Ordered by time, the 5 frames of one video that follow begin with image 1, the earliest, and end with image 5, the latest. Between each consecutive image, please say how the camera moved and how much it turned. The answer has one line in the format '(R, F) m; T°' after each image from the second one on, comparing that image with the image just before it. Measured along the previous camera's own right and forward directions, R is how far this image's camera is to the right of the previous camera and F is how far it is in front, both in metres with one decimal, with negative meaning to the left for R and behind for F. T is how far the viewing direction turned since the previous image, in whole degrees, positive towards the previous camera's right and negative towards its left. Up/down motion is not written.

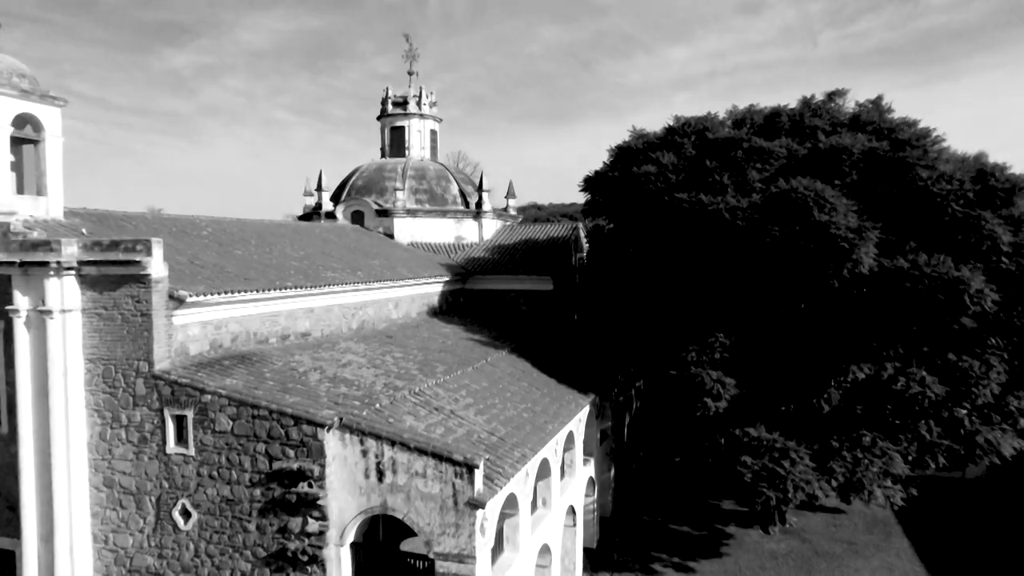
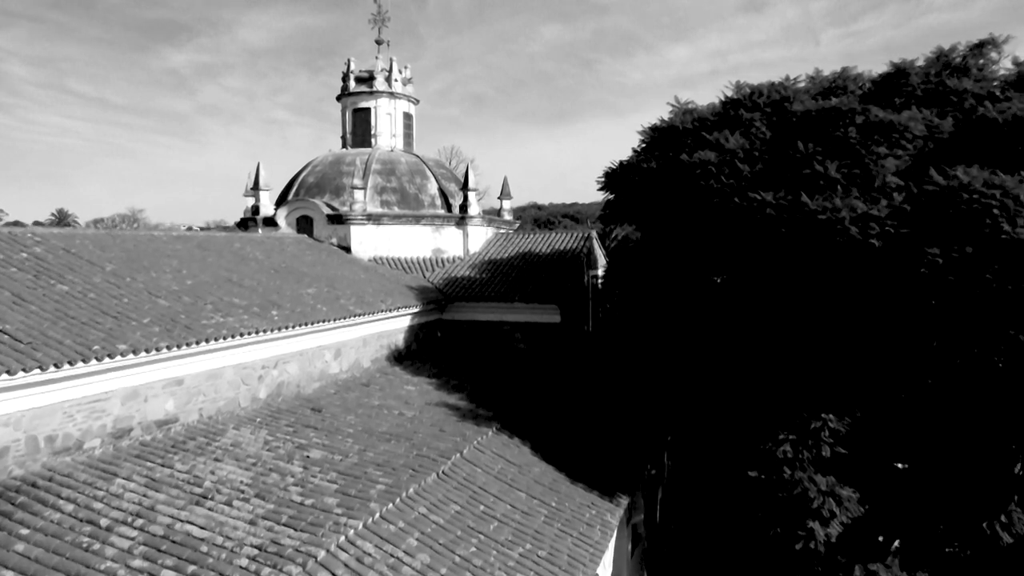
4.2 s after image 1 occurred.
(+0.2, +5.4) m; 0°
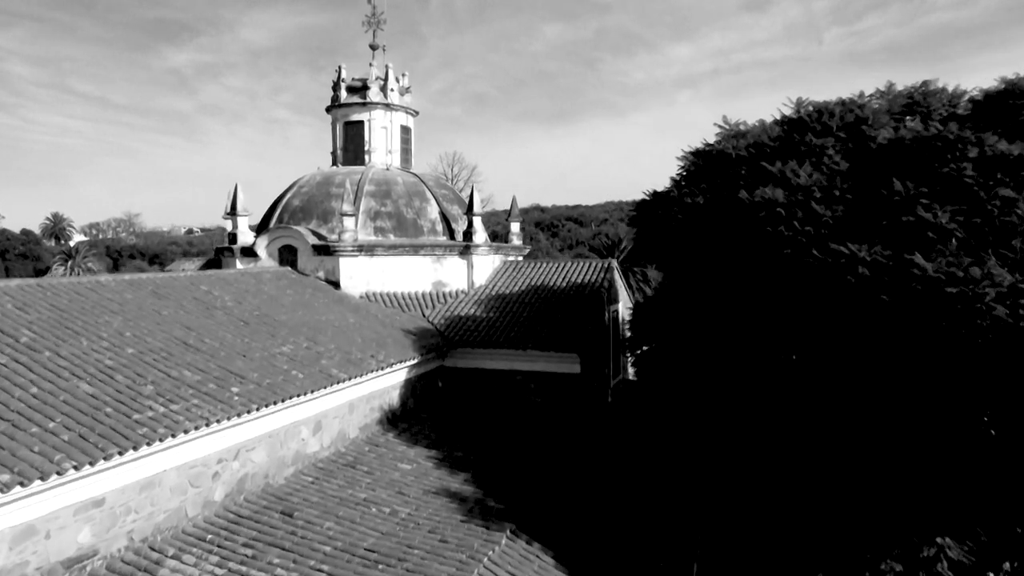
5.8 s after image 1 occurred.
(-0.2, +2.1) m; 0°
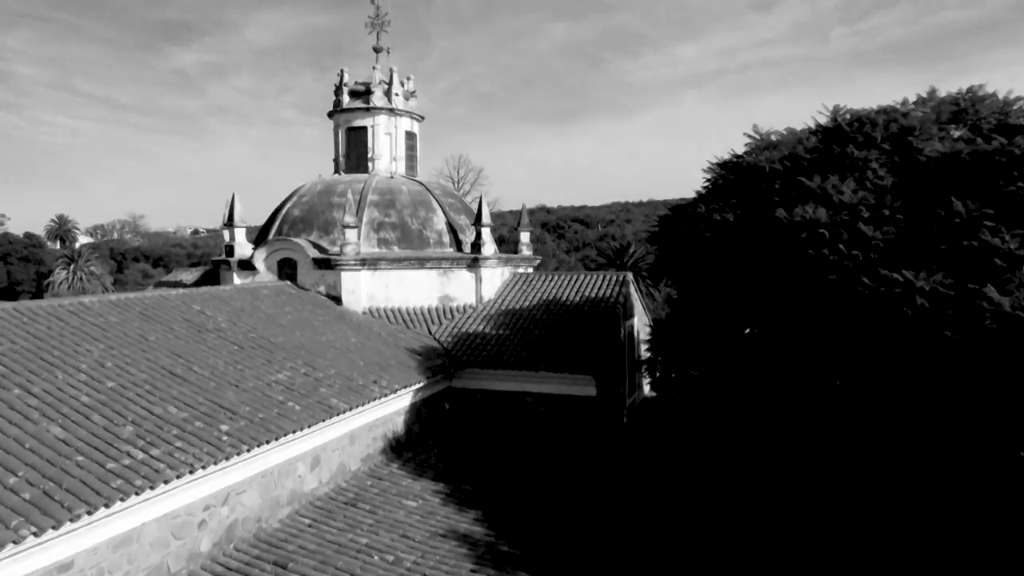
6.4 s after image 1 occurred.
(-0.1, +0.8) m; 0°
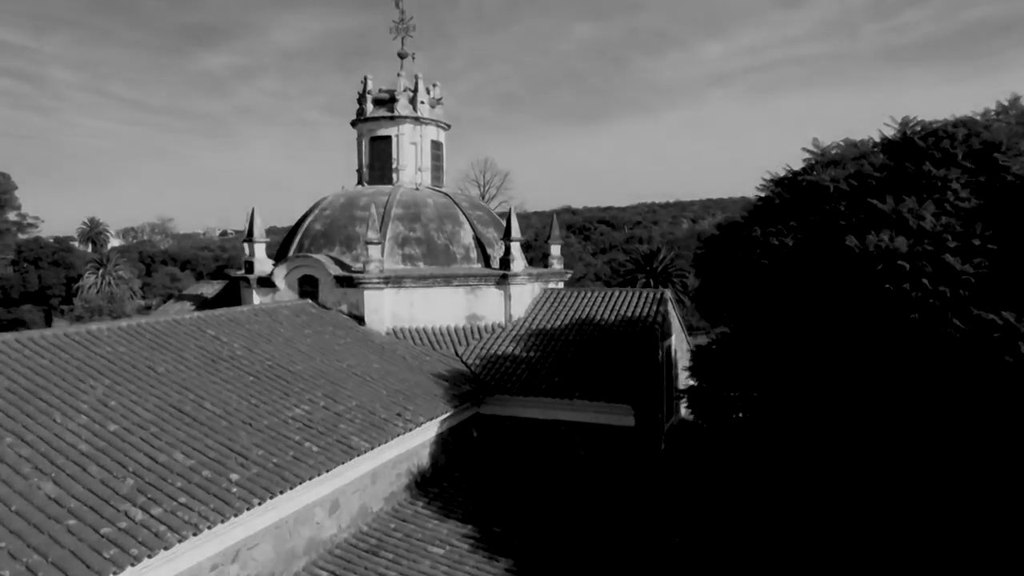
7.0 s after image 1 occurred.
(-0.1, +0.8) m; -2°
